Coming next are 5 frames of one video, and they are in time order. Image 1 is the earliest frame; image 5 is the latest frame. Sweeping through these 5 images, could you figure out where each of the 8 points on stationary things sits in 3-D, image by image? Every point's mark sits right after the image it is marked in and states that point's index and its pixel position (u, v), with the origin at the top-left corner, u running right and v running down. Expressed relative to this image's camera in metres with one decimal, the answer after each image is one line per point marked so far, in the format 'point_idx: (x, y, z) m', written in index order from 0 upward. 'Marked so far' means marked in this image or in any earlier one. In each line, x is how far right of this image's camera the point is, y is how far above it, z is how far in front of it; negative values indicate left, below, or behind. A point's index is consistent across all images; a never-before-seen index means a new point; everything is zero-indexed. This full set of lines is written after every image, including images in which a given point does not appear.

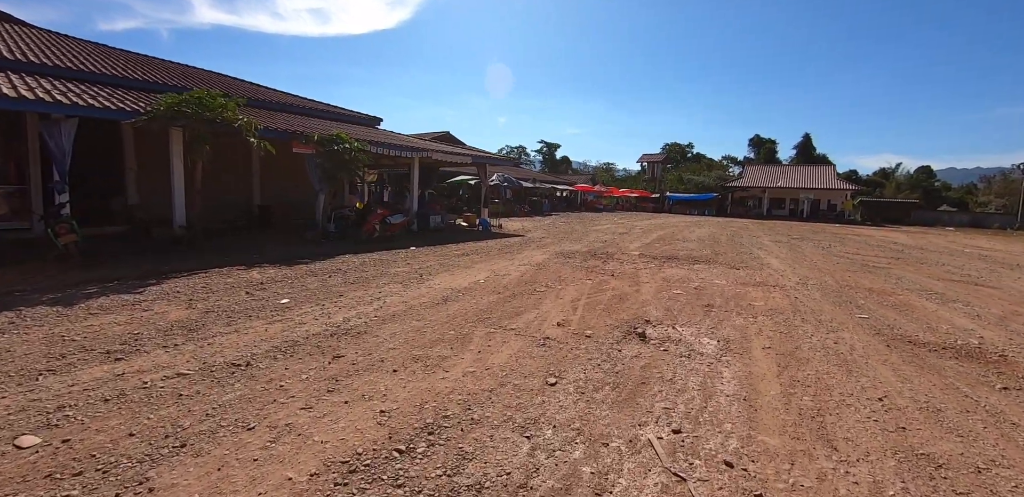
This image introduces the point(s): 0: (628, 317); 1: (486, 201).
0: (+1.5, -0.9, +5.8) m
1: (-1.1, +2.0, +19.3) m
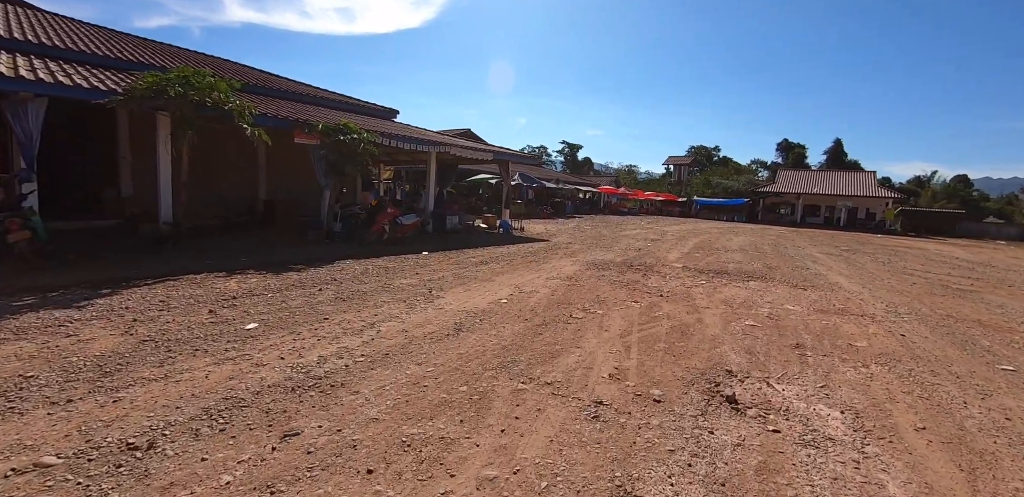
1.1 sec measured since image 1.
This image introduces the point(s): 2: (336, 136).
0: (+1.8, -1.1, +4.2) m
1: (-0.2, +1.9, +17.9) m
2: (-4.2, +2.6, +10.8) m
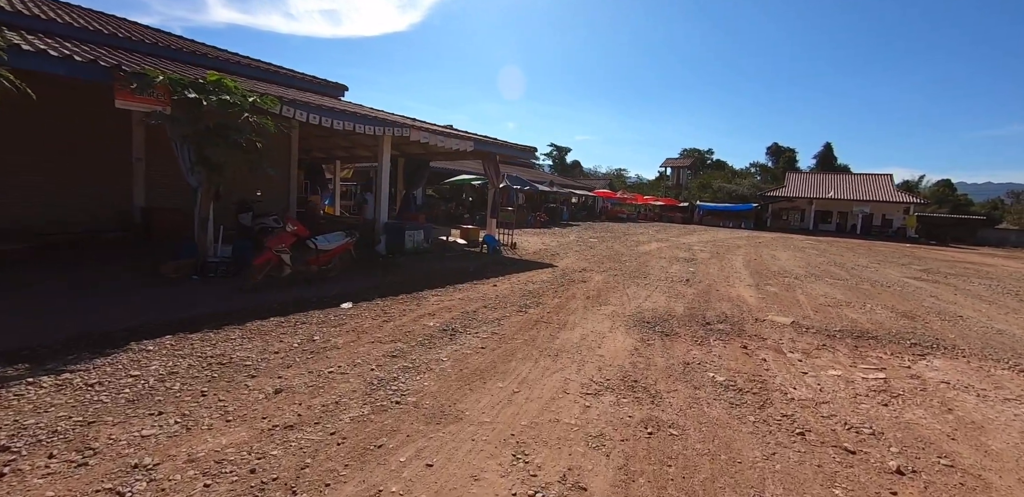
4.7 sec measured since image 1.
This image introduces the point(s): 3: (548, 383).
0: (+1.8, -1.7, -0.2) m
1: (-0.5, +1.2, +13.4) m
2: (-4.3, +2.0, +6.2) m
3: (+0.3, -1.1, +3.7) m
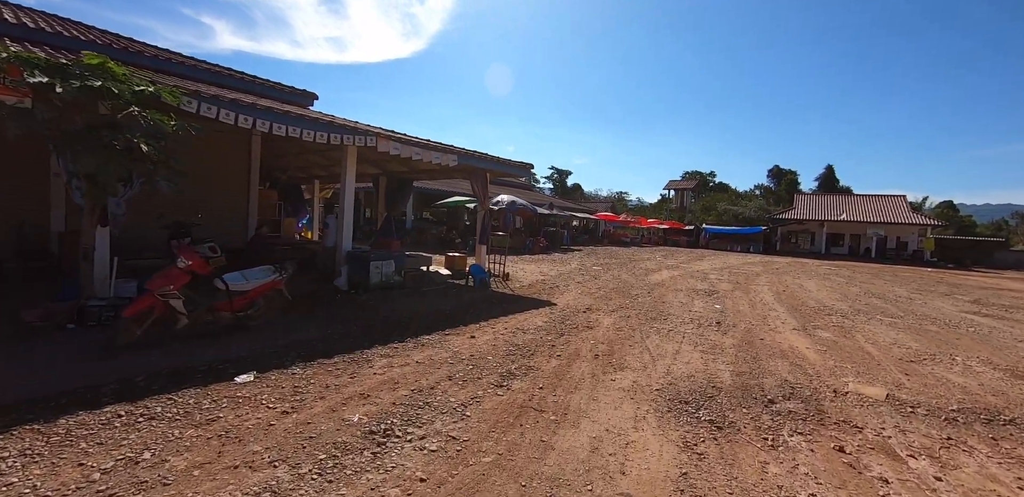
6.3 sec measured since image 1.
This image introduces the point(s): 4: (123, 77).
0: (+1.6, -1.8, -2.0) m
1: (-0.7, +0.4, +11.7) m
2: (-4.5, +1.6, +4.6) m
3: (+0.1, -1.4, +1.8) m
4: (-4.2, +1.8, +4.9) m
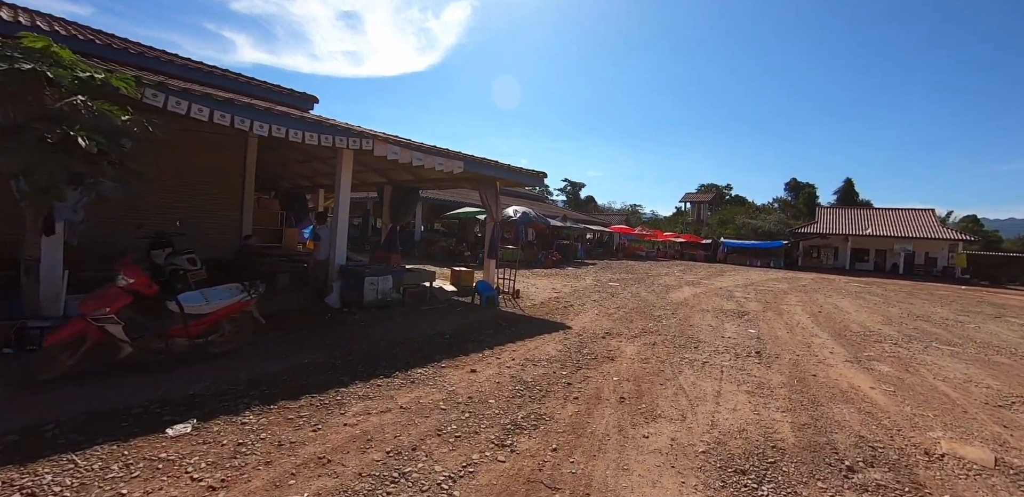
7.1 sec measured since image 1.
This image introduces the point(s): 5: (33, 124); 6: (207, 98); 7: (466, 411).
0: (+1.5, -1.8, -2.9) m
1: (-0.4, +0.1, +10.9) m
2: (-4.4, +1.5, +3.9) m
3: (0.0, -1.4, +1.0) m
4: (-4.1, +1.7, +4.2) m
5: (-4.1, +1.1, +4.2) m
6: (-3.6, +1.8, +5.4) m
7: (-0.4, -1.3, +3.6) m
